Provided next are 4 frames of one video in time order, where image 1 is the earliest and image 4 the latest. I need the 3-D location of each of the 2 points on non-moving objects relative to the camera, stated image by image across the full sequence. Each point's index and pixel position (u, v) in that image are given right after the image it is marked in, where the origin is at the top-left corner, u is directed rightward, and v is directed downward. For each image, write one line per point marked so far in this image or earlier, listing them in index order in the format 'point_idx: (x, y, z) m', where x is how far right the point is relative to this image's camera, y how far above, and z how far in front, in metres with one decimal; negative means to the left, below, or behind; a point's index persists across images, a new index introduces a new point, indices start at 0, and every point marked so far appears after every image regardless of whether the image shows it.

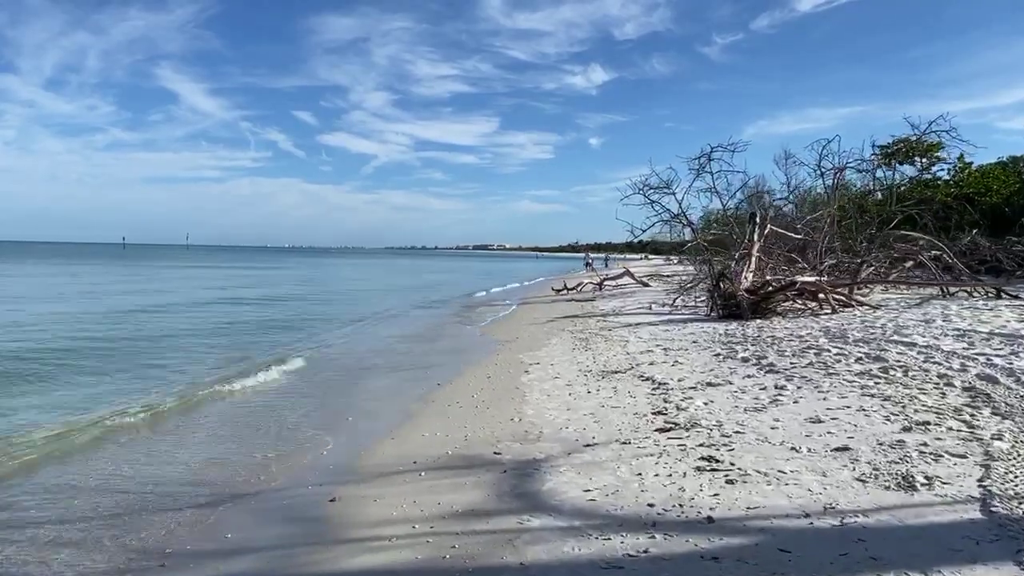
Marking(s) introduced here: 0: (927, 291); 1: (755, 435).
0: (+9.6, -0.1, +18.6) m
1: (+1.9, -1.1, +6.2) m
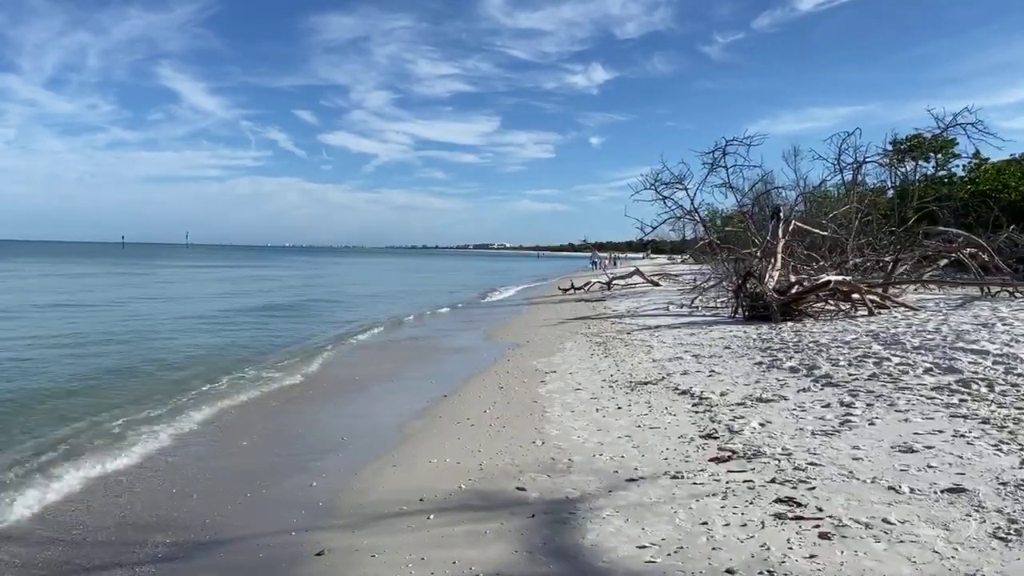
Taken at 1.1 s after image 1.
0: (+9.8, -0.1, +17.5) m
1: (+2.0, -1.1, +5.1) m
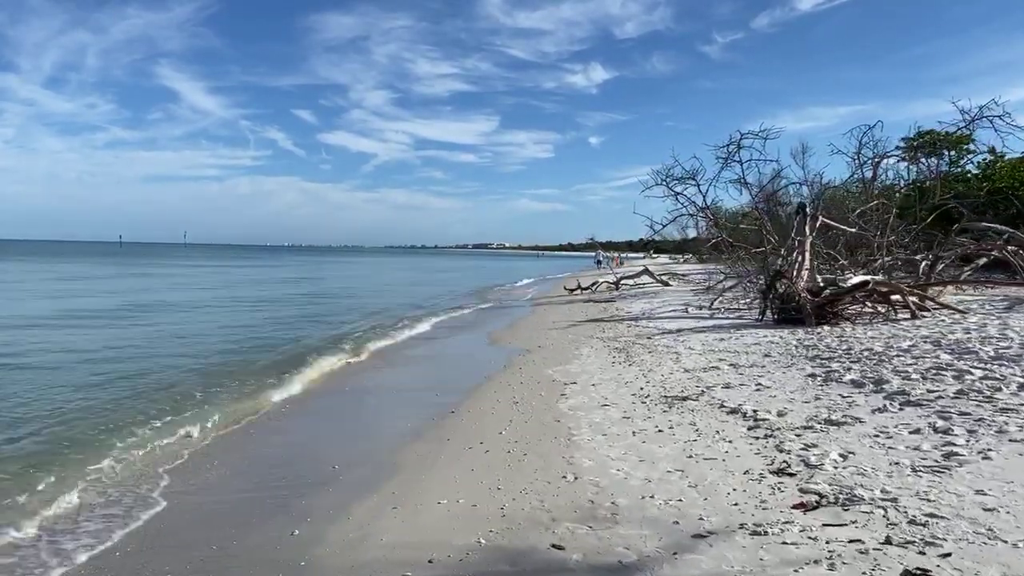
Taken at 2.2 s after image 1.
0: (+9.9, -0.1, +16.4) m
1: (+2.2, -1.1, +3.9) m
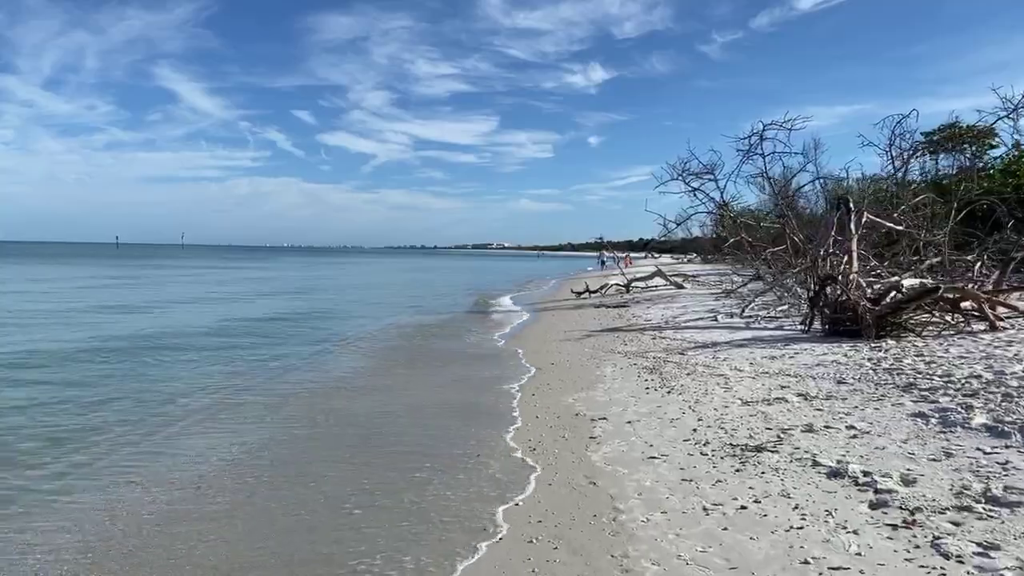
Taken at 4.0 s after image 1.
0: (+10.0, -0.2, +14.5) m
1: (+2.3, -1.2, +2.1) m
